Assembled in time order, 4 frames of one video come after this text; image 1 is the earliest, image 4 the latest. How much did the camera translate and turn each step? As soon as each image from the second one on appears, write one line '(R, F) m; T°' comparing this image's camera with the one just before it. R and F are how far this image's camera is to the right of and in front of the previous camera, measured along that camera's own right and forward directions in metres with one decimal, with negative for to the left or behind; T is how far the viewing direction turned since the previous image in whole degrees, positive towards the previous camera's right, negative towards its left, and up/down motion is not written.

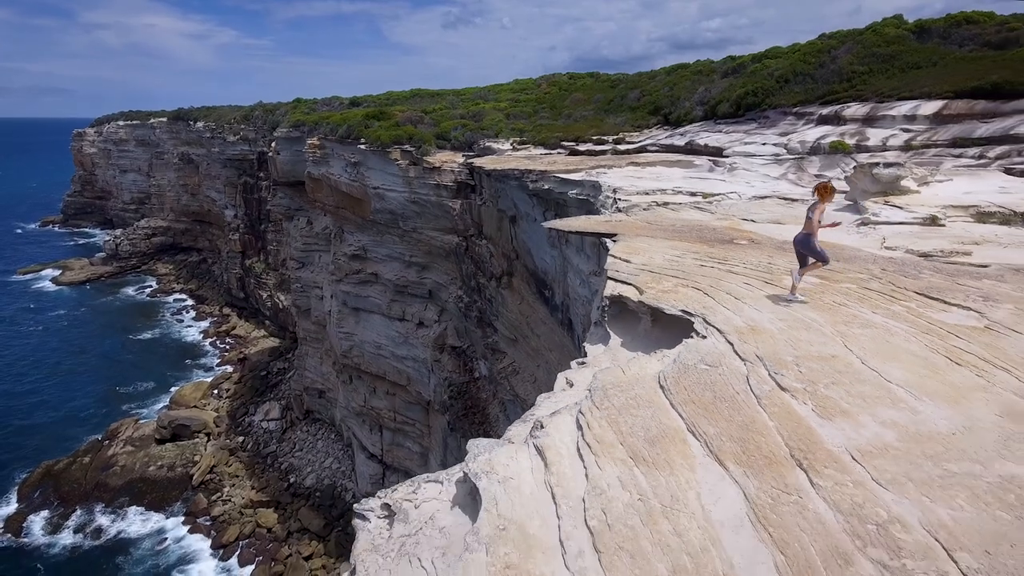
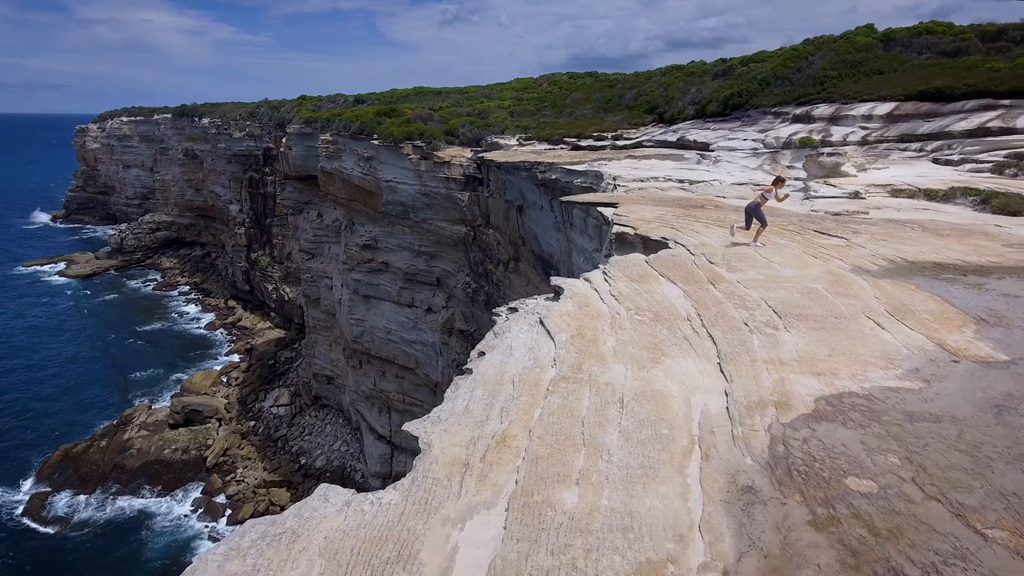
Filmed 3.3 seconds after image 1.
(-0.7, -3.9) m; 0°
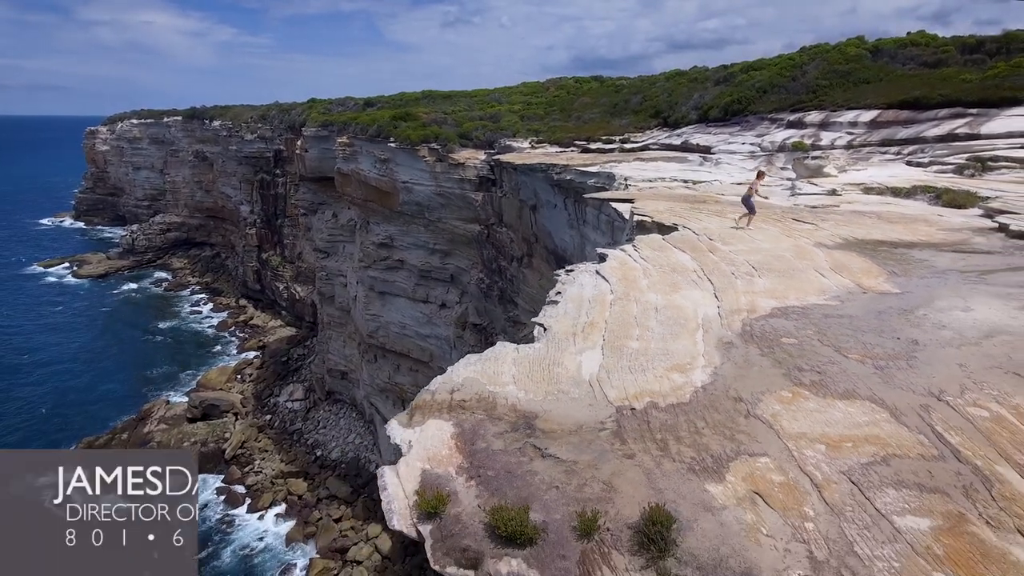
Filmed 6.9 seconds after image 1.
(-0.8, -3.1) m; 0°
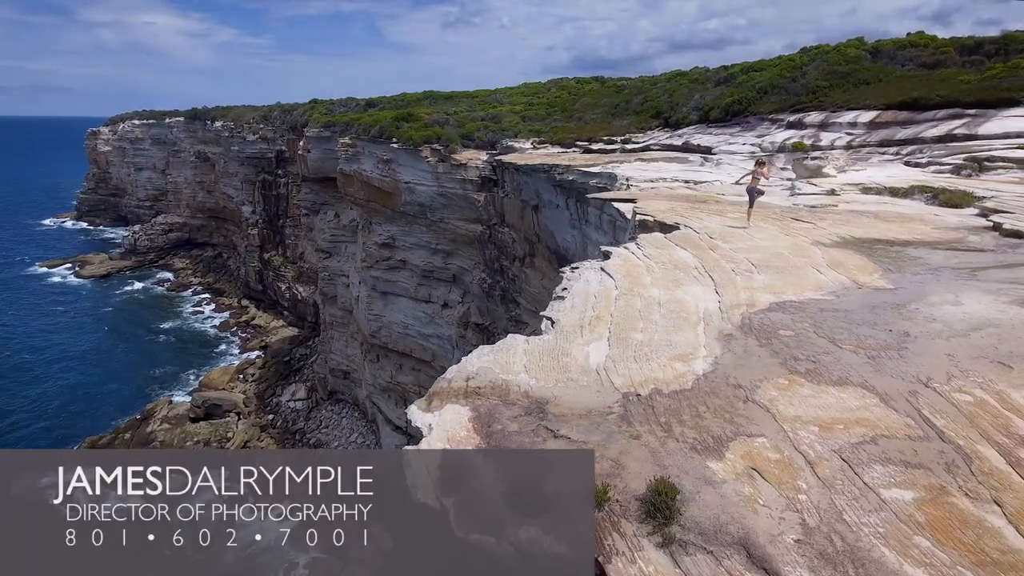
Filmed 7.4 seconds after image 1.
(-0.1, -0.3) m; 0°
